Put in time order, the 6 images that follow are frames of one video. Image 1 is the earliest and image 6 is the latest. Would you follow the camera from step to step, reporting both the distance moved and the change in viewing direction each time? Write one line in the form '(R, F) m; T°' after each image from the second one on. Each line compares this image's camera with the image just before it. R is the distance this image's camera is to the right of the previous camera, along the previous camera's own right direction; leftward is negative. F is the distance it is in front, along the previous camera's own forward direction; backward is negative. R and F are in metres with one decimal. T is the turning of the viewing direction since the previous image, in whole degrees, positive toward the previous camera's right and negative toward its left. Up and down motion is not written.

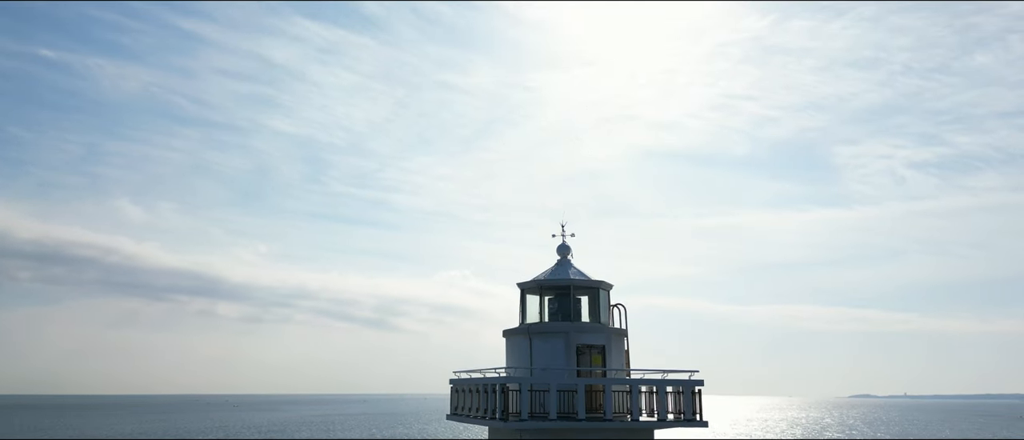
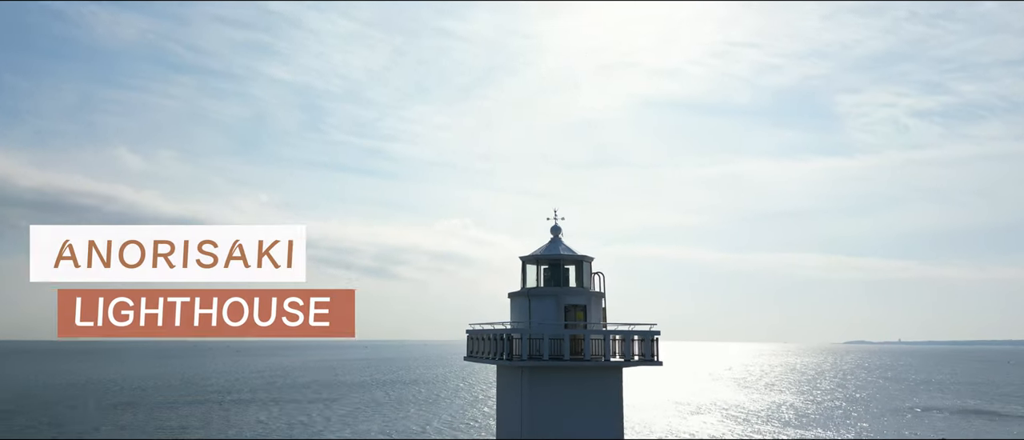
(+1.1, -3.0) m; 0°
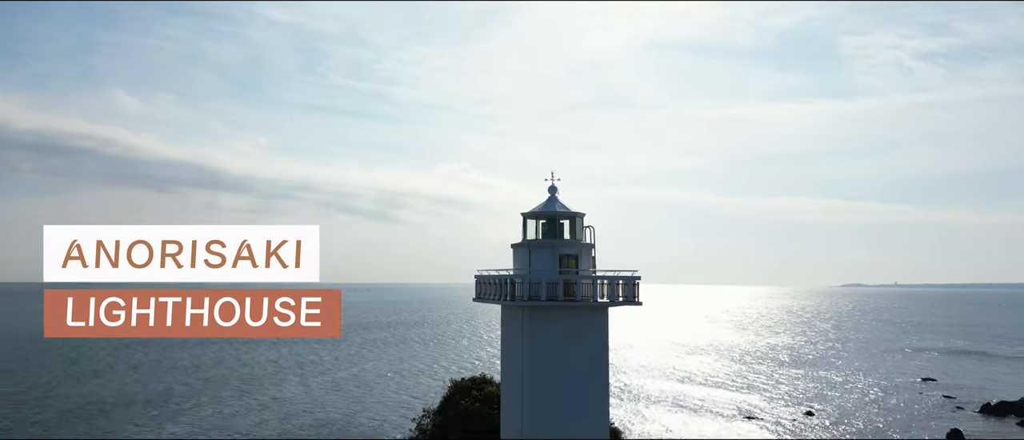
(0.0, -1.3) m; 0°
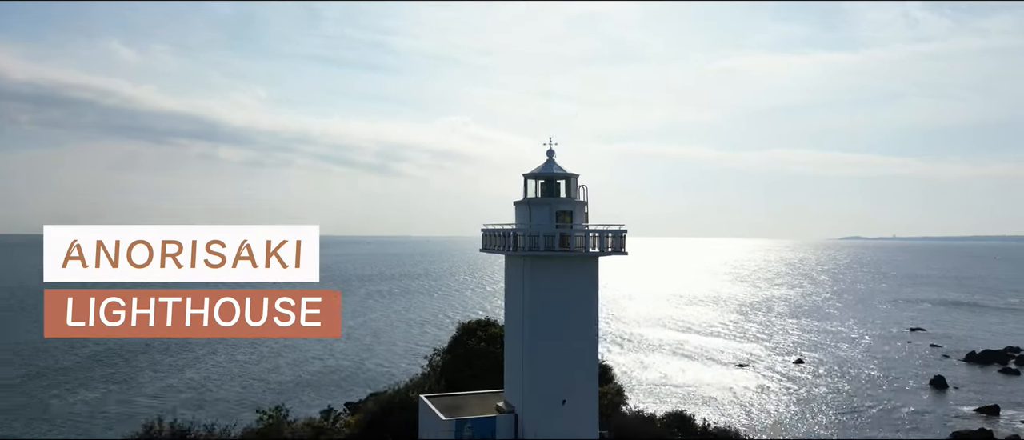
(0.0, -1.4) m; 0°
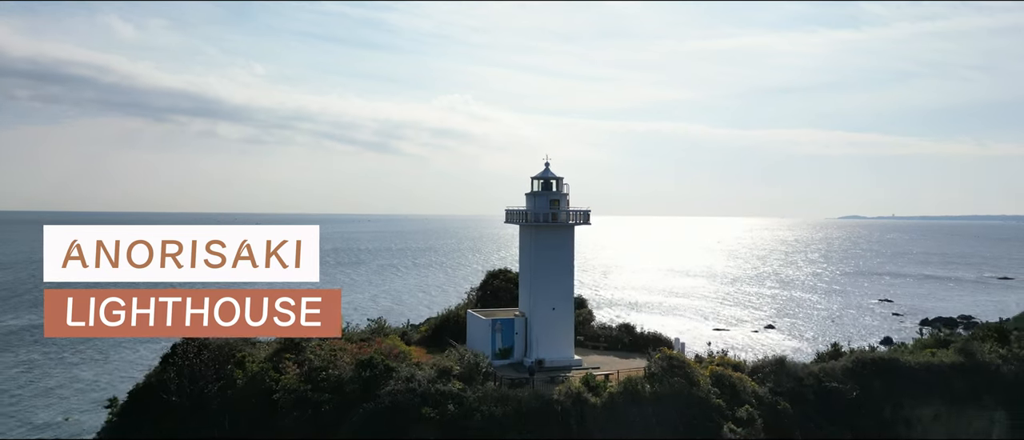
(-0.4, -8.5) m; 0°
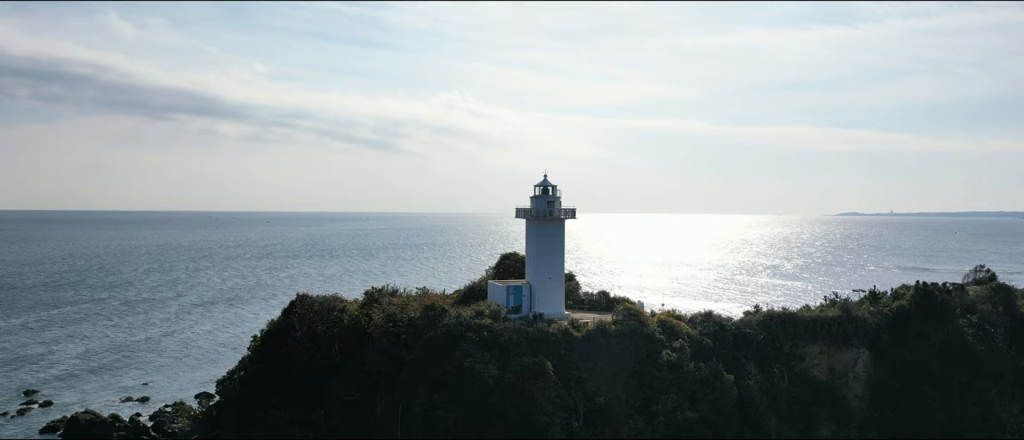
(-0.4, -8.5) m; 0°
